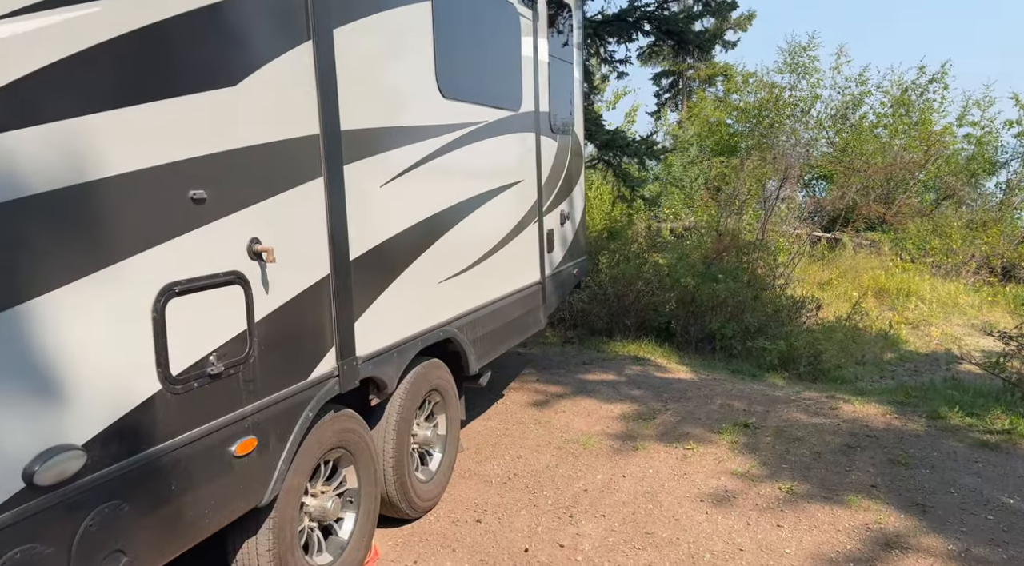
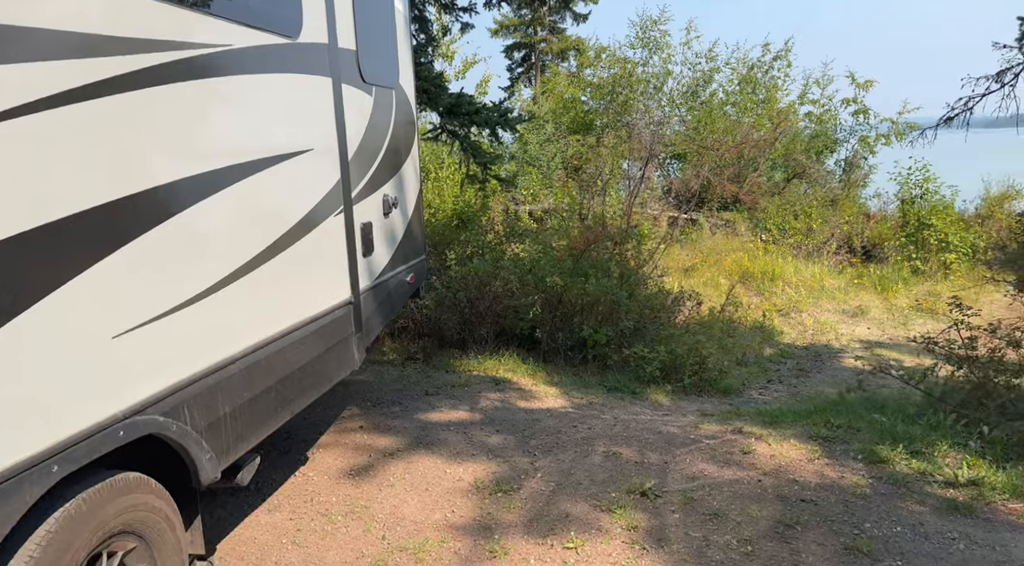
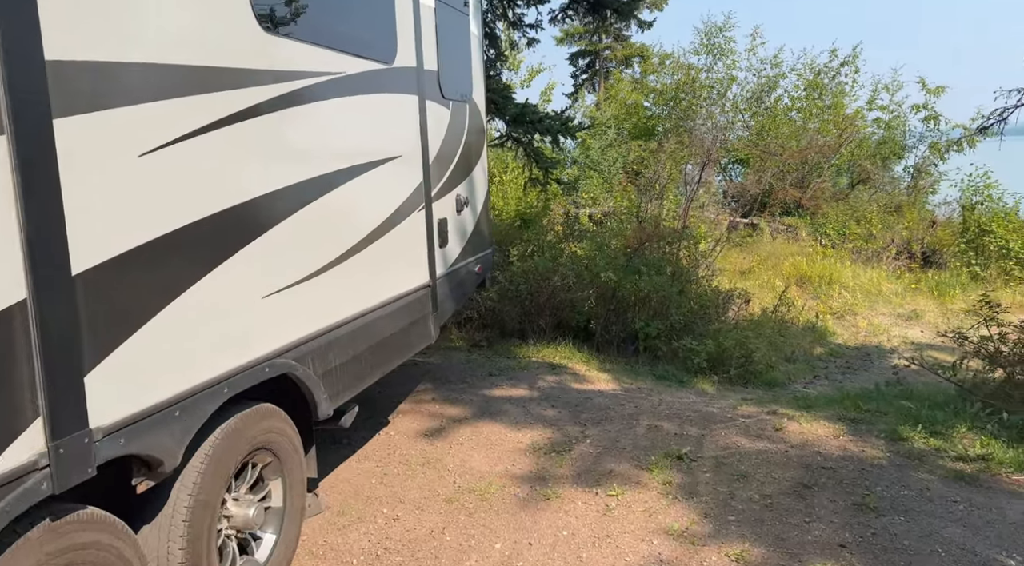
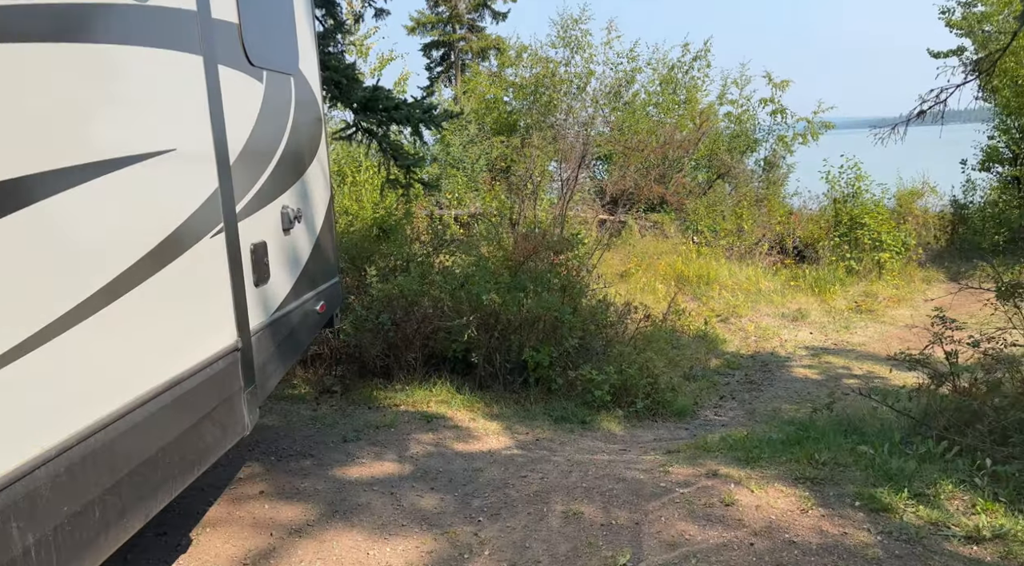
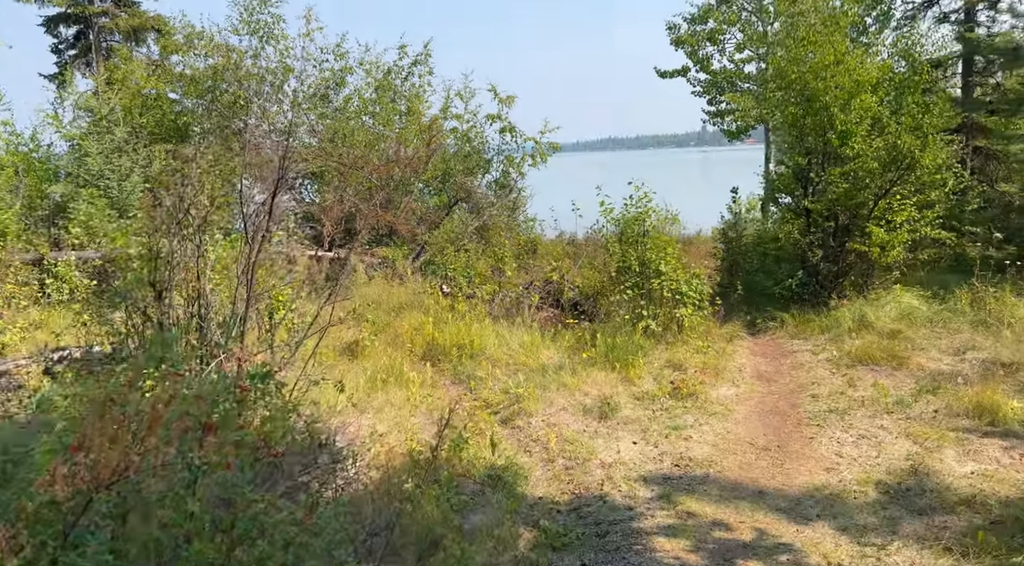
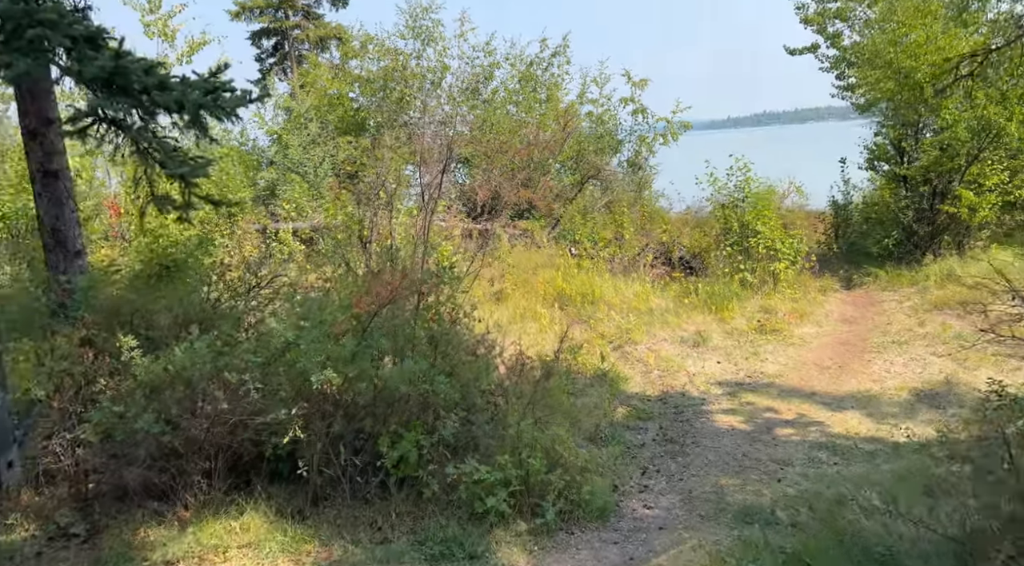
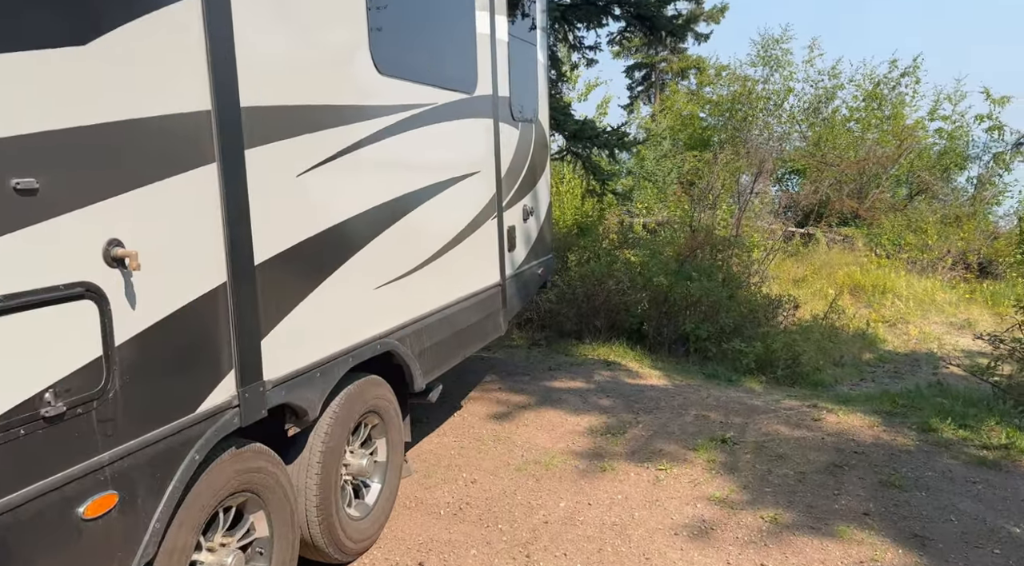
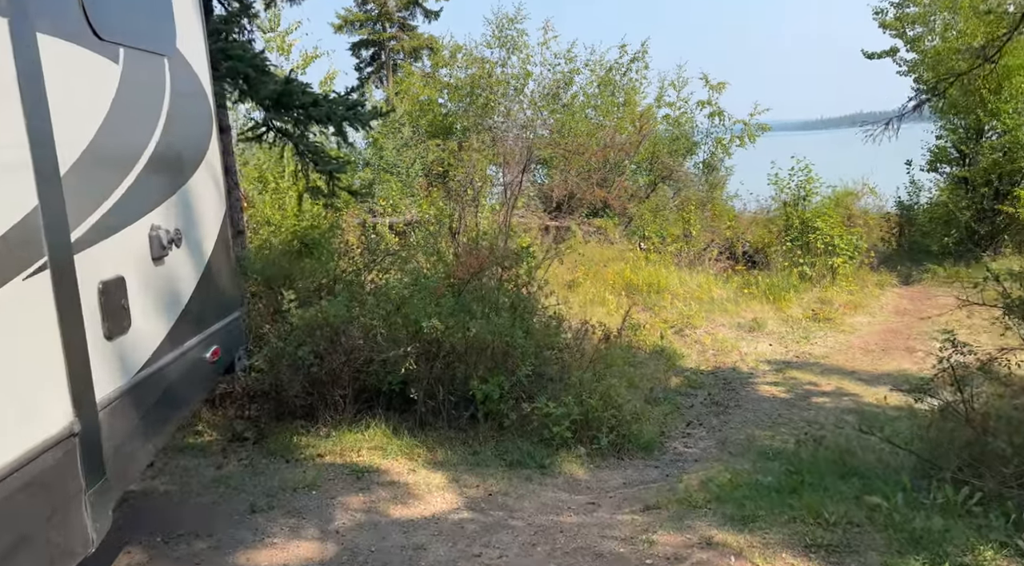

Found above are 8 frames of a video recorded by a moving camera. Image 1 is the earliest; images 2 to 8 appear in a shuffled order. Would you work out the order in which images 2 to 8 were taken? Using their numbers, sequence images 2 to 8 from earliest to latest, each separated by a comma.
7, 3, 2, 4, 8, 6, 5
